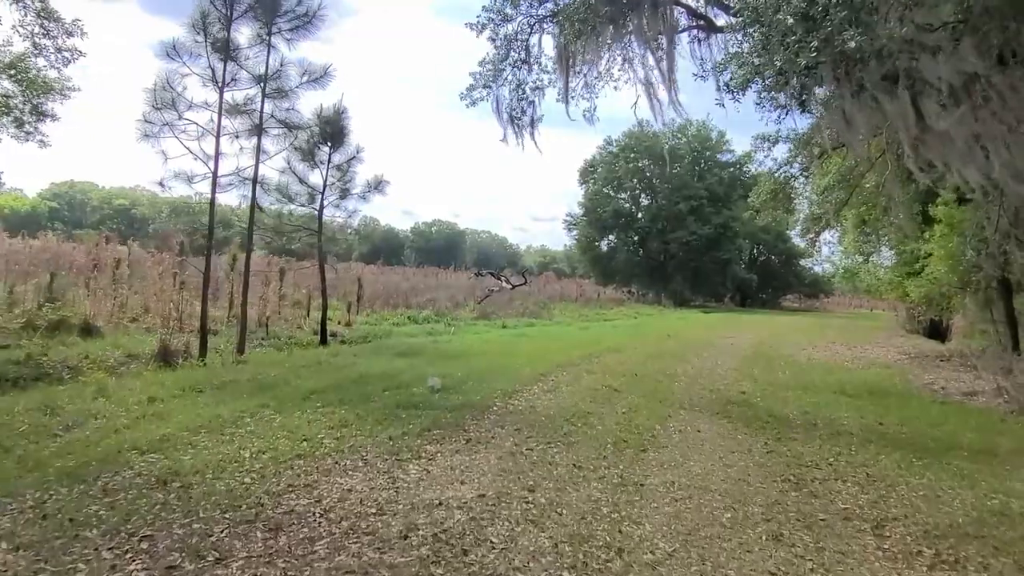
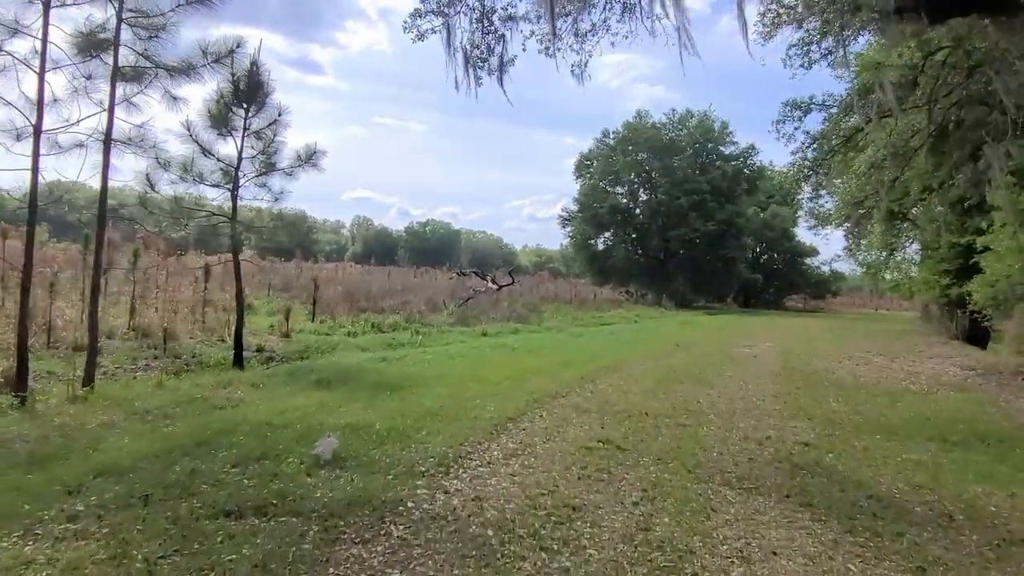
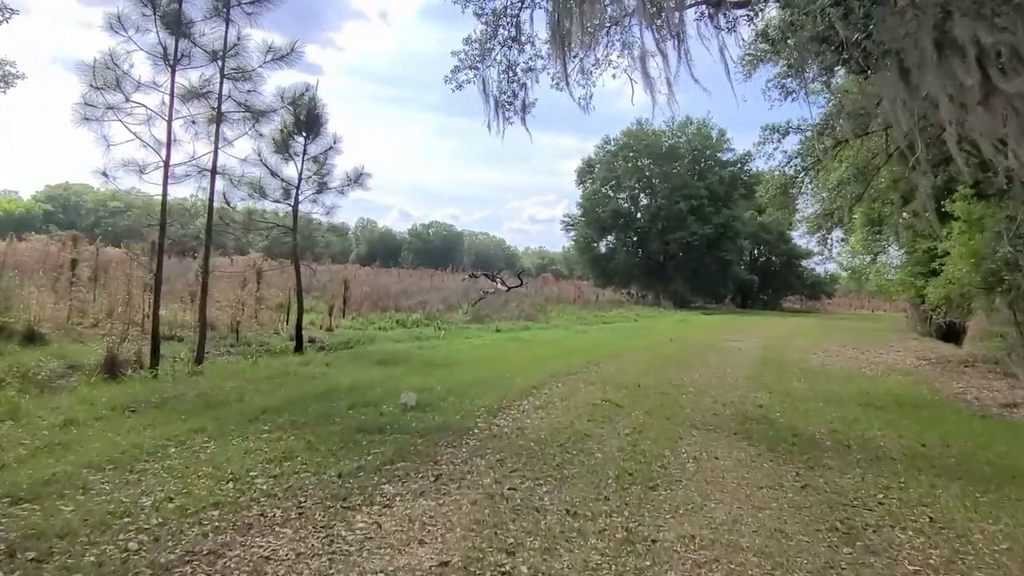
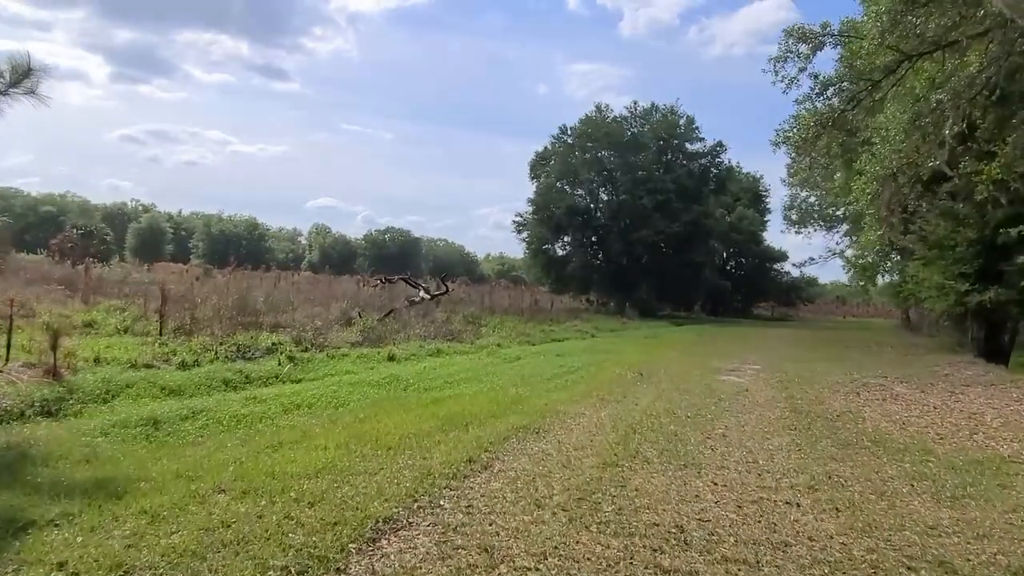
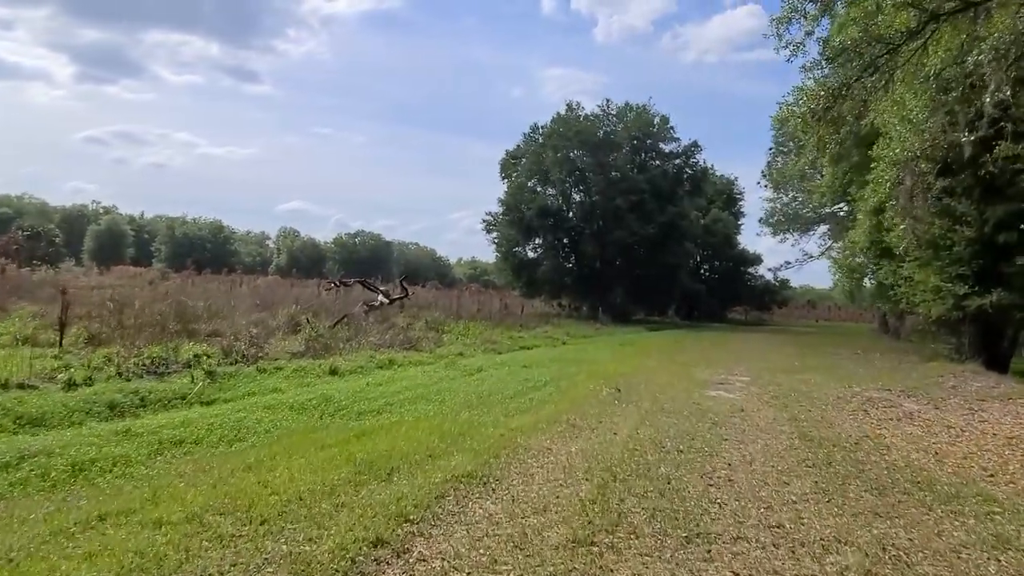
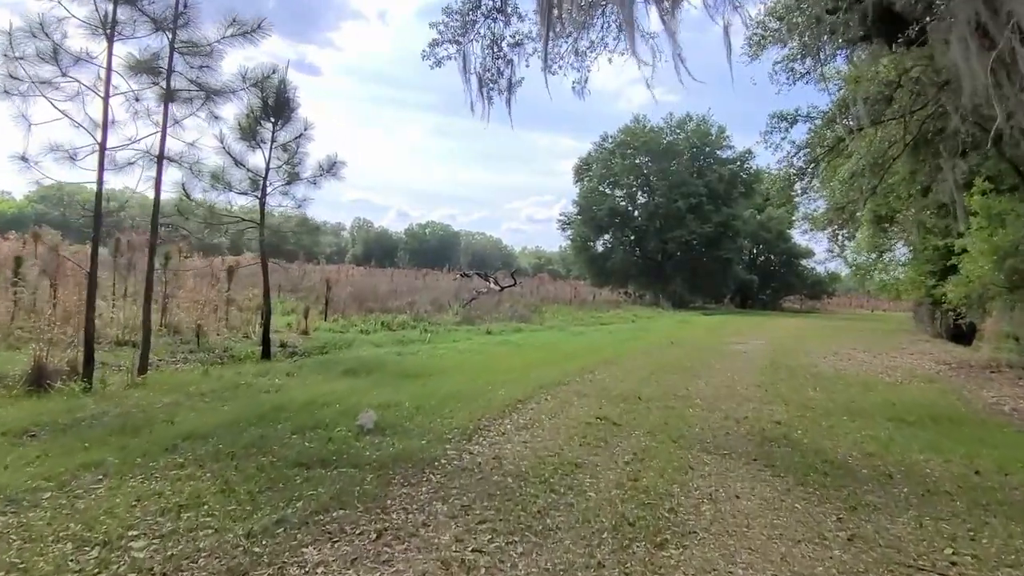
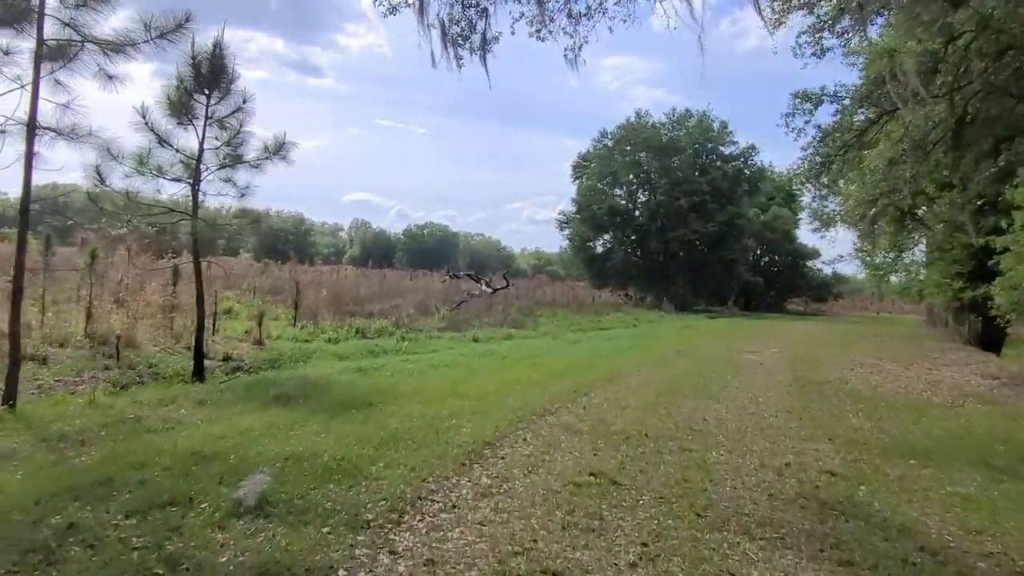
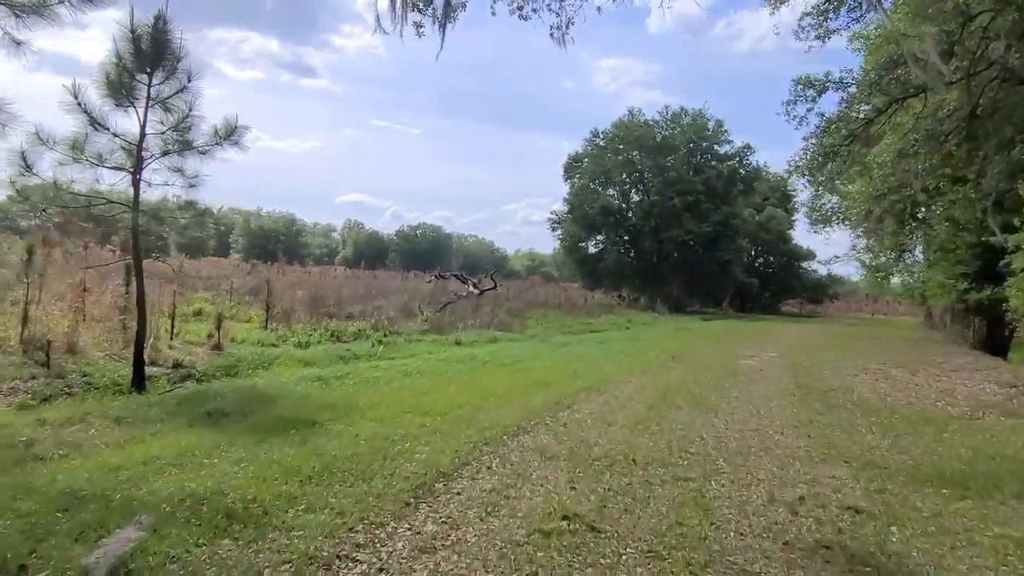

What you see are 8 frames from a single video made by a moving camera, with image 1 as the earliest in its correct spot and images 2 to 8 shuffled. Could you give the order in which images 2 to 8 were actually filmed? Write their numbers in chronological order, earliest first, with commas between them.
3, 6, 2, 7, 8, 4, 5
